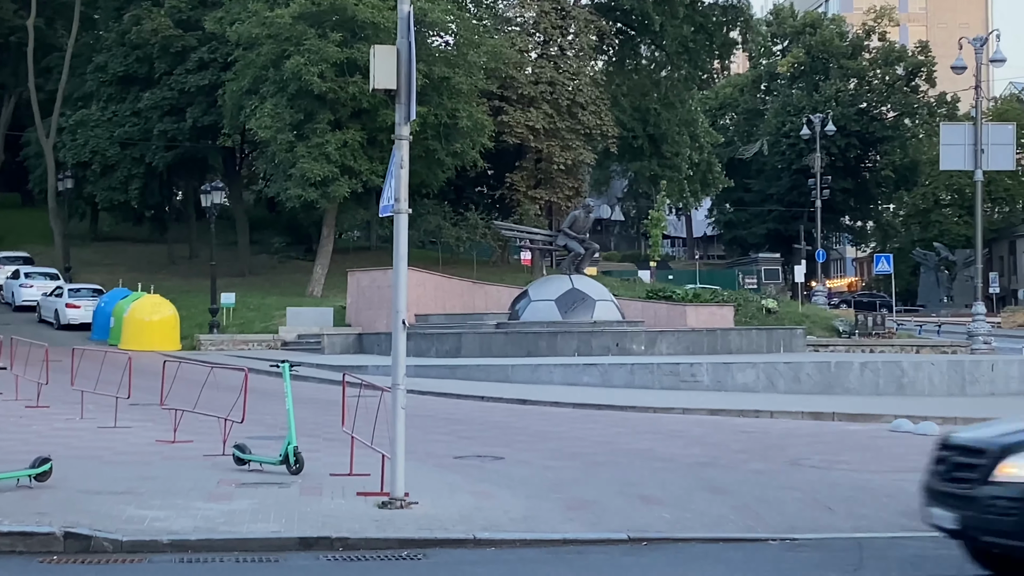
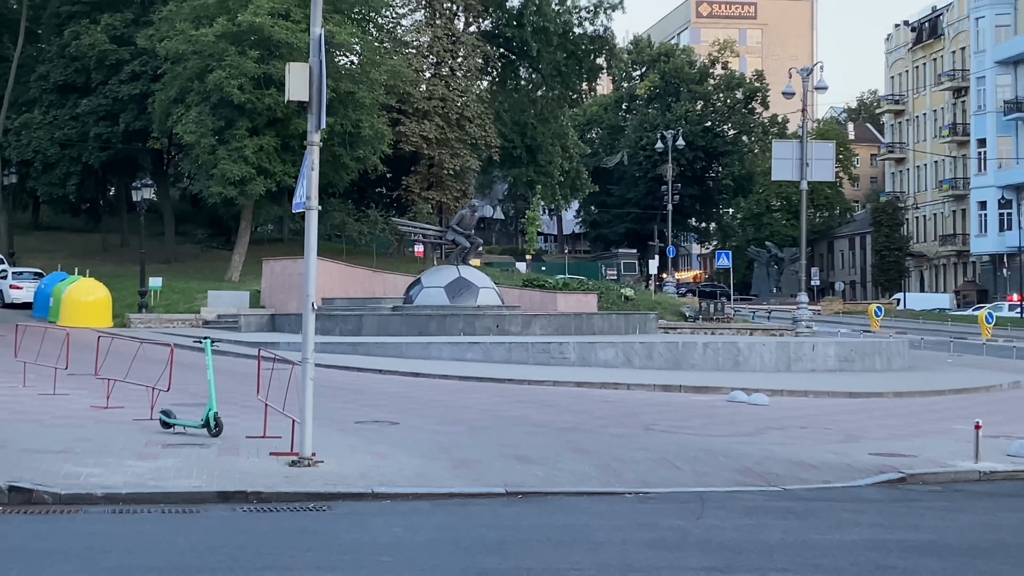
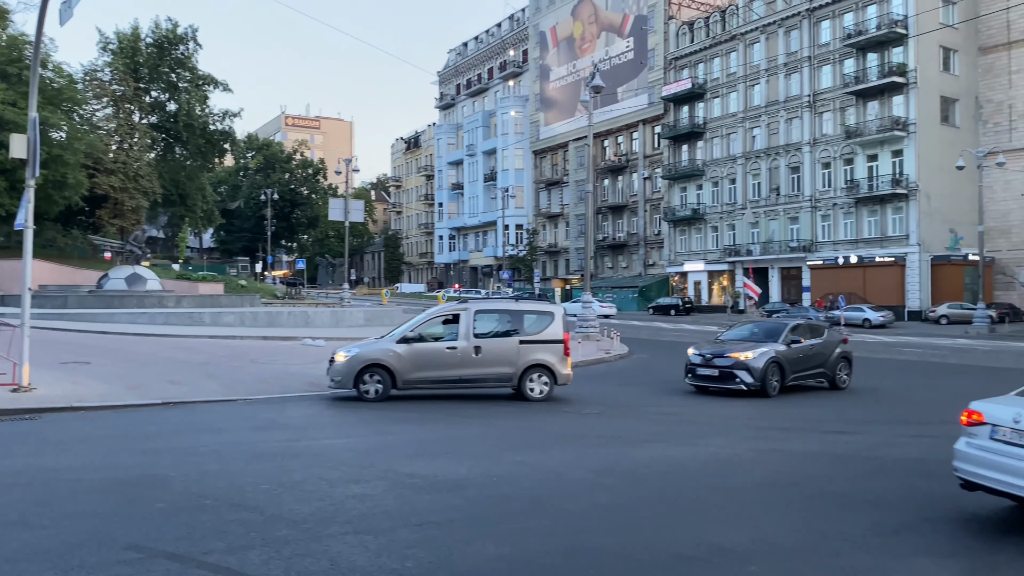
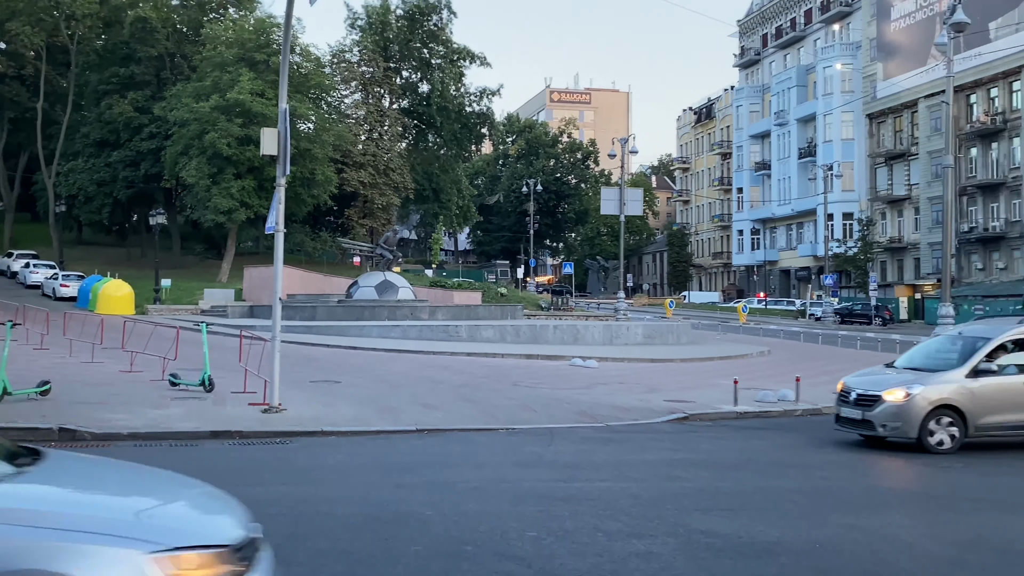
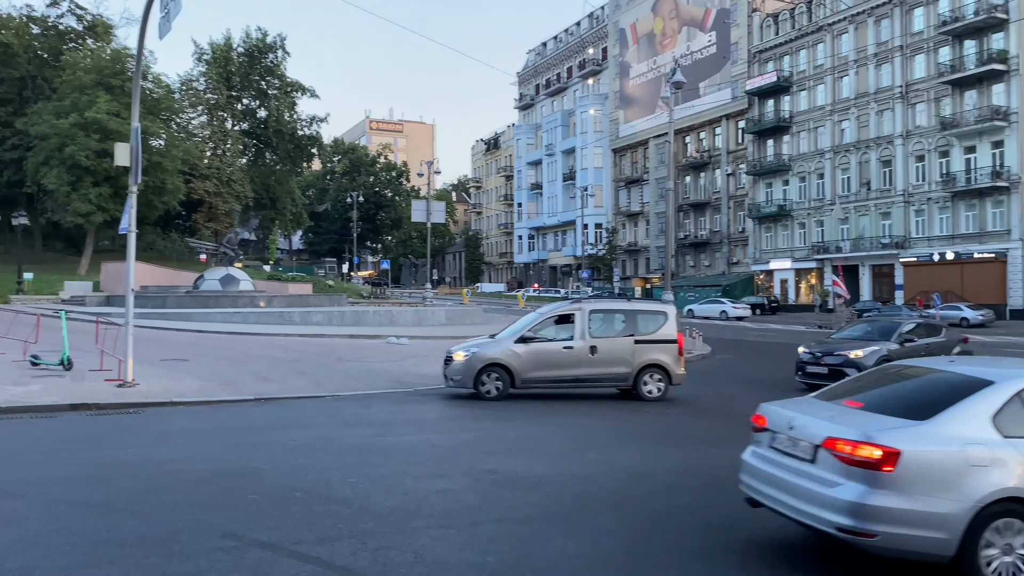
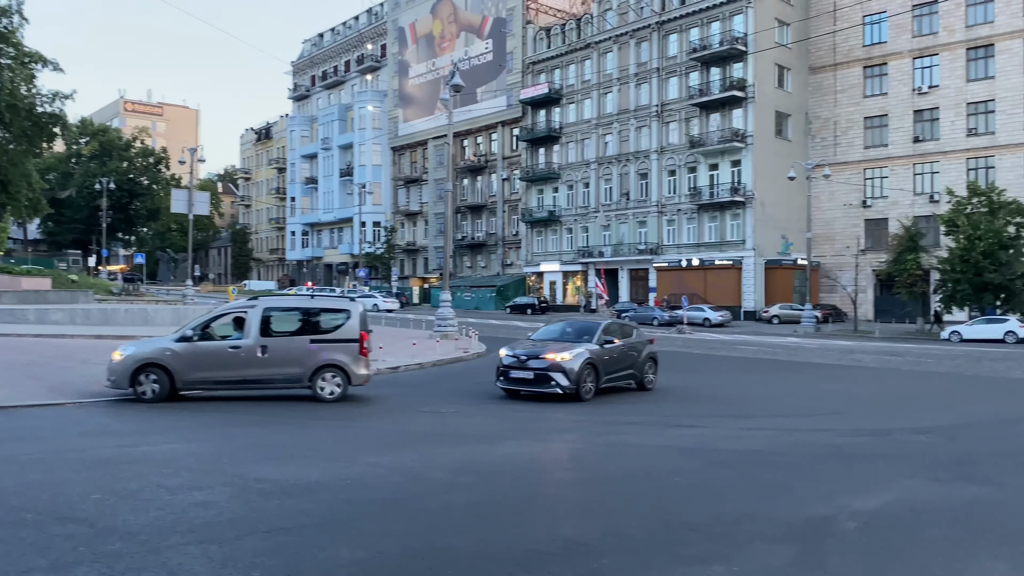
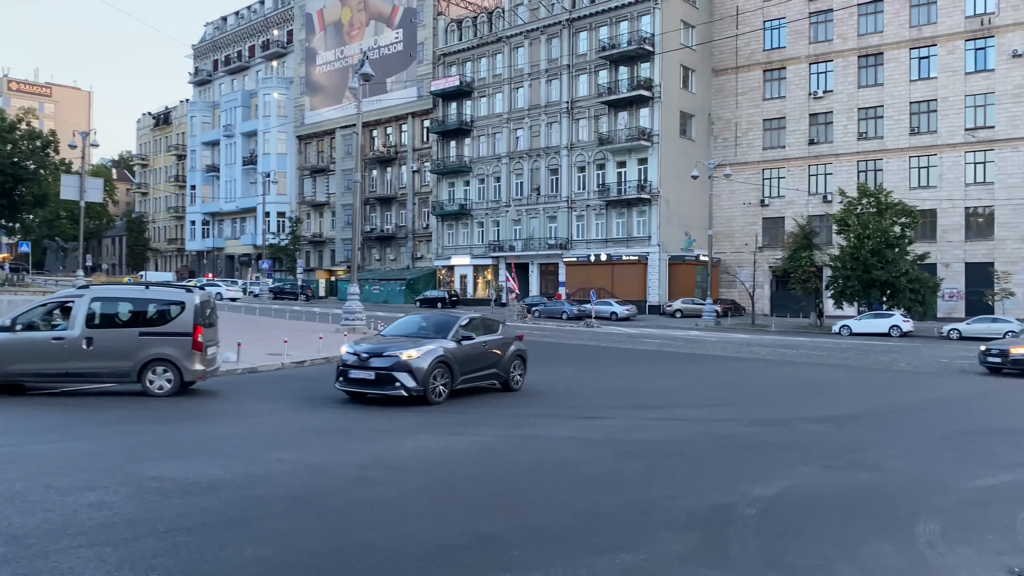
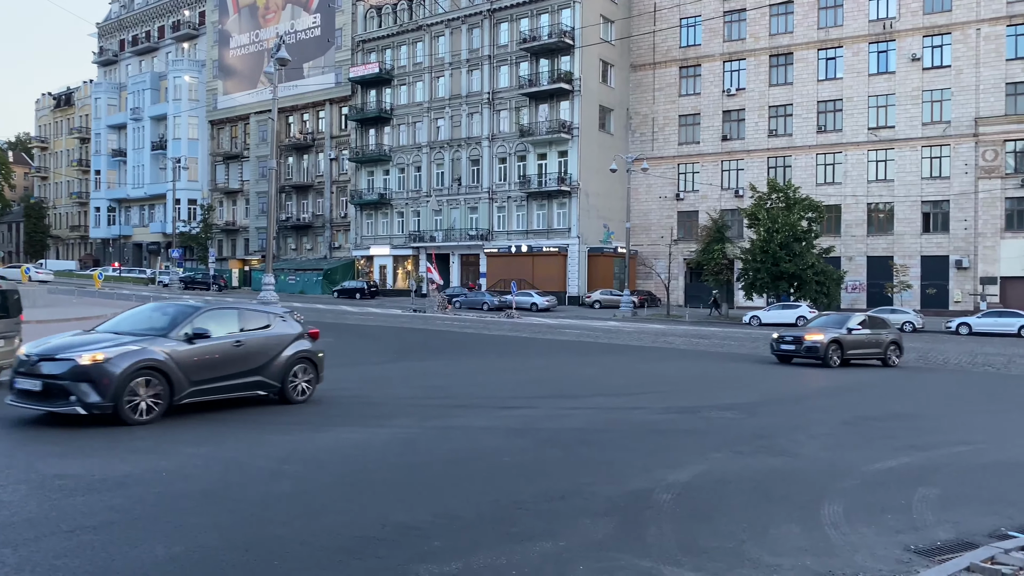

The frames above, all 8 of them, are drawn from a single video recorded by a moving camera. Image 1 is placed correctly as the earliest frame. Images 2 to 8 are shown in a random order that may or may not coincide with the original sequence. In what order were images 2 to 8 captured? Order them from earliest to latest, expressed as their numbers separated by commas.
2, 4, 5, 3, 6, 7, 8
